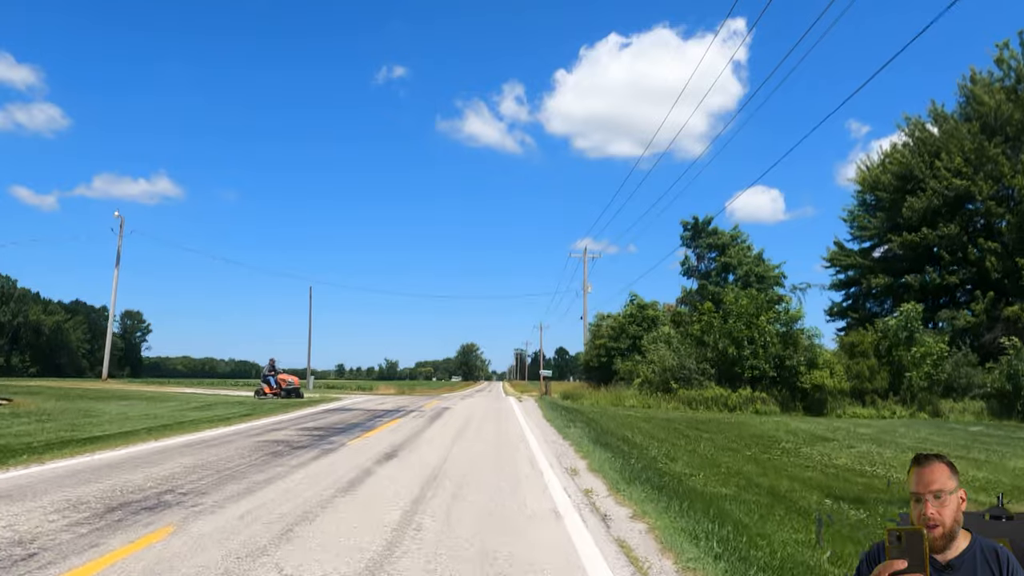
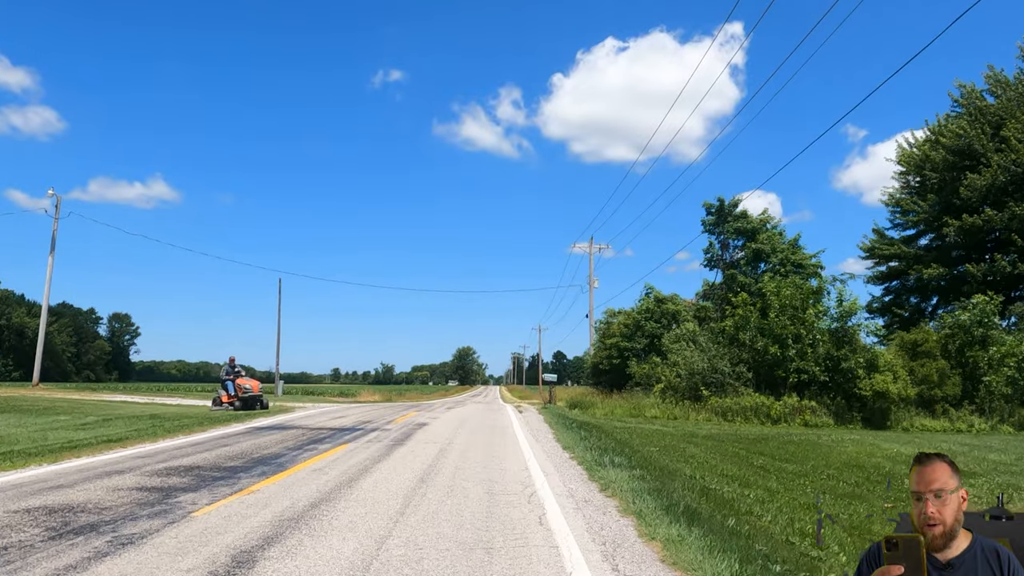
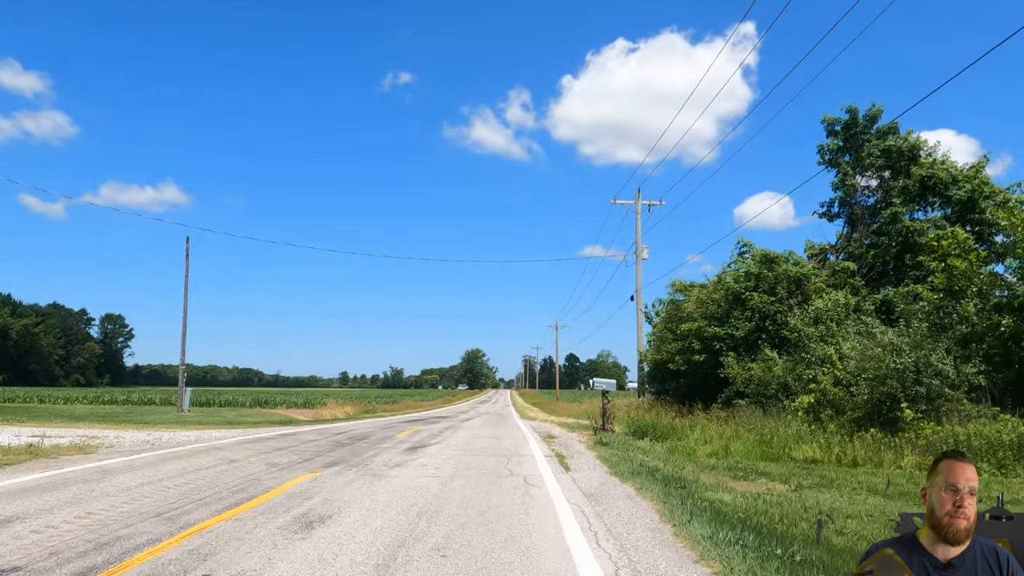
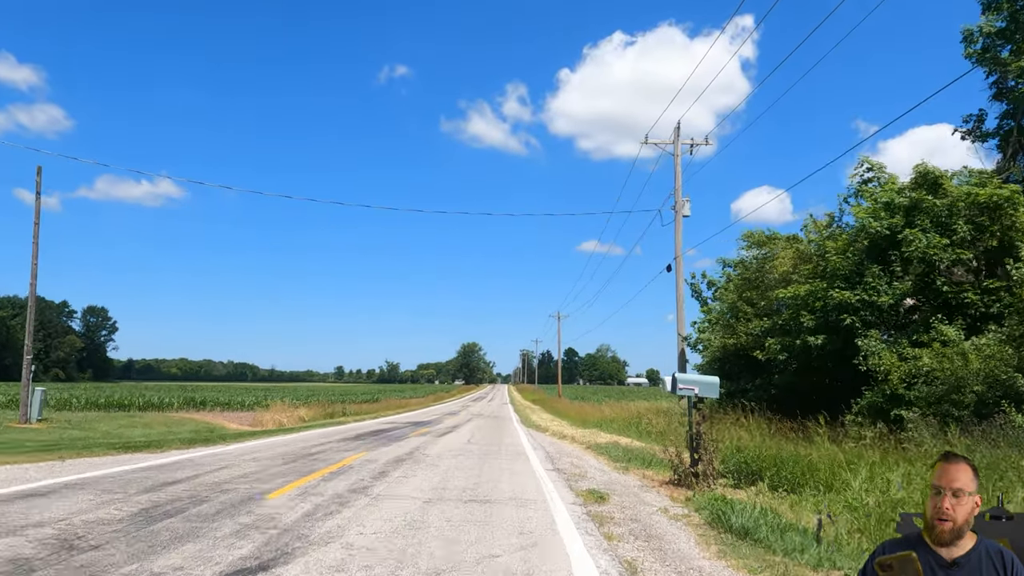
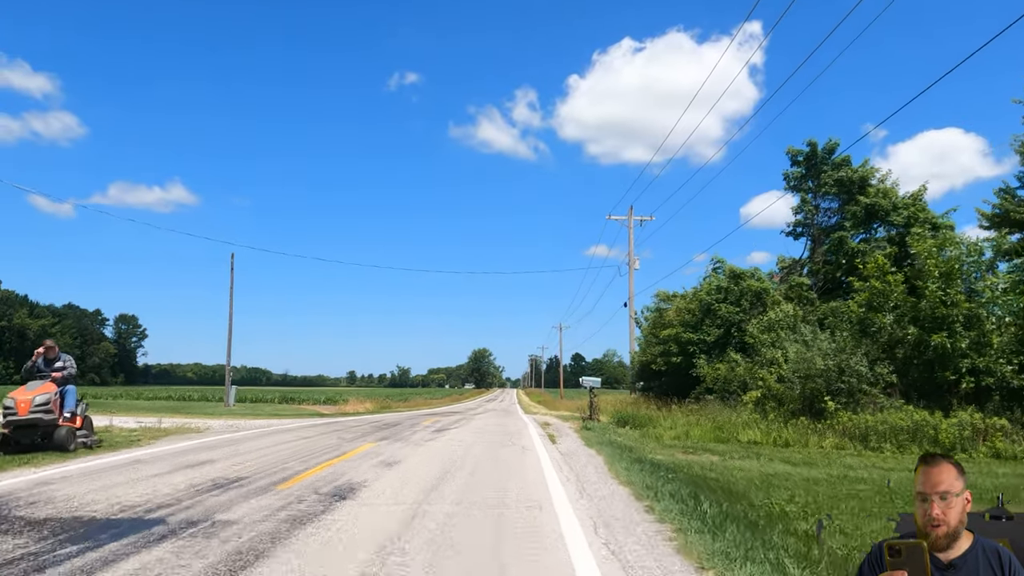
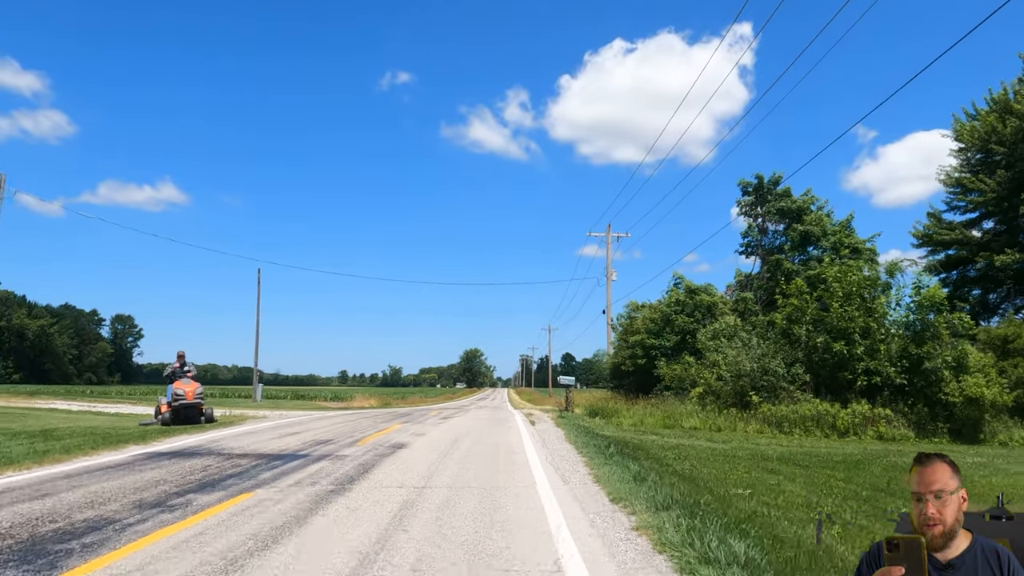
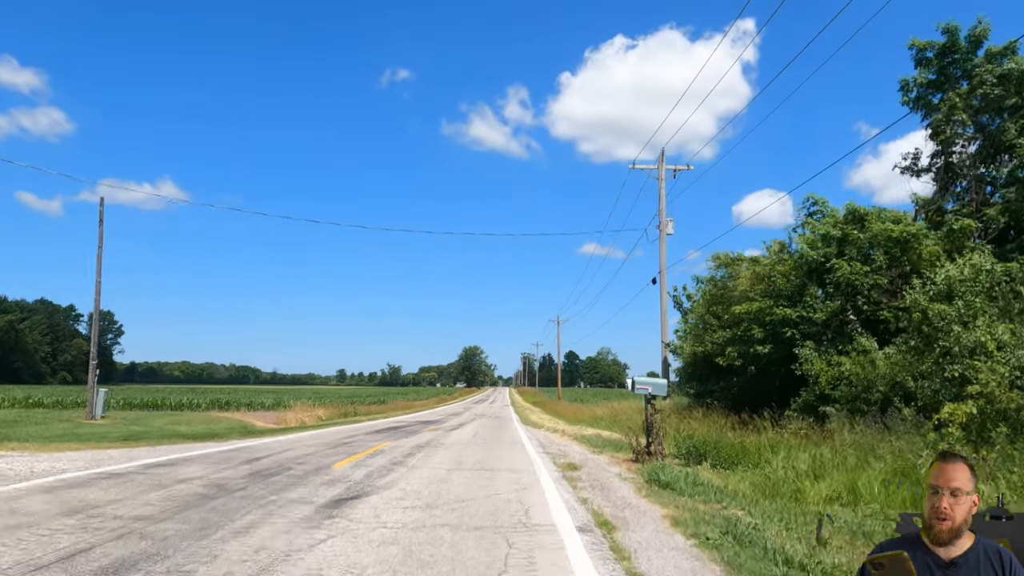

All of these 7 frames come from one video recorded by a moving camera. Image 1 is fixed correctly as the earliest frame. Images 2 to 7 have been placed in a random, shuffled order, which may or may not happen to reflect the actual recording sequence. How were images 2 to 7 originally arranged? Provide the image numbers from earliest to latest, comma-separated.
2, 6, 5, 3, 7, 4
